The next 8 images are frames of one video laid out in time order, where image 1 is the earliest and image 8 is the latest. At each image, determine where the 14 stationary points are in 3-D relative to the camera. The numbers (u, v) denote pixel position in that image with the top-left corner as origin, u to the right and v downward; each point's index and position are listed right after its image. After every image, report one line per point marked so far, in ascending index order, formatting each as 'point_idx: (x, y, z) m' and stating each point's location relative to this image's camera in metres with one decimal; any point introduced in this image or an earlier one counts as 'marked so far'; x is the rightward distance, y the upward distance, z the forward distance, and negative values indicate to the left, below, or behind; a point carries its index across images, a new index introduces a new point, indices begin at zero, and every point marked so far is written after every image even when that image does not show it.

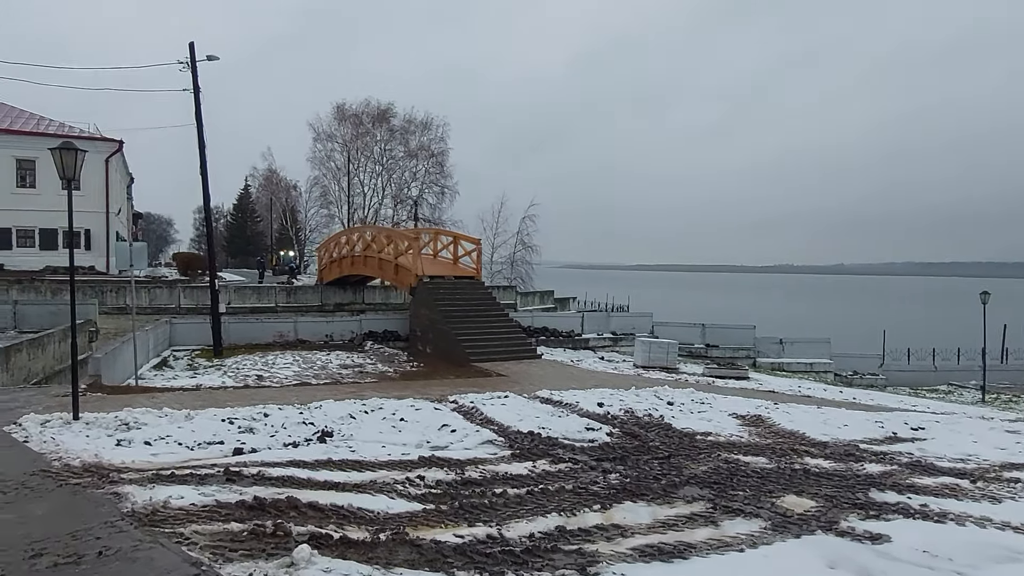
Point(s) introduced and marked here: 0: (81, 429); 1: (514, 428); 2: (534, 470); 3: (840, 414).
0: (-4.5, -1.5, +7.1) m
1: (0.0, -1.9, +9.3) m
2: (+0.3, -2.0, +7.3) m
3: (+5.2, -2.0, +10.8) m
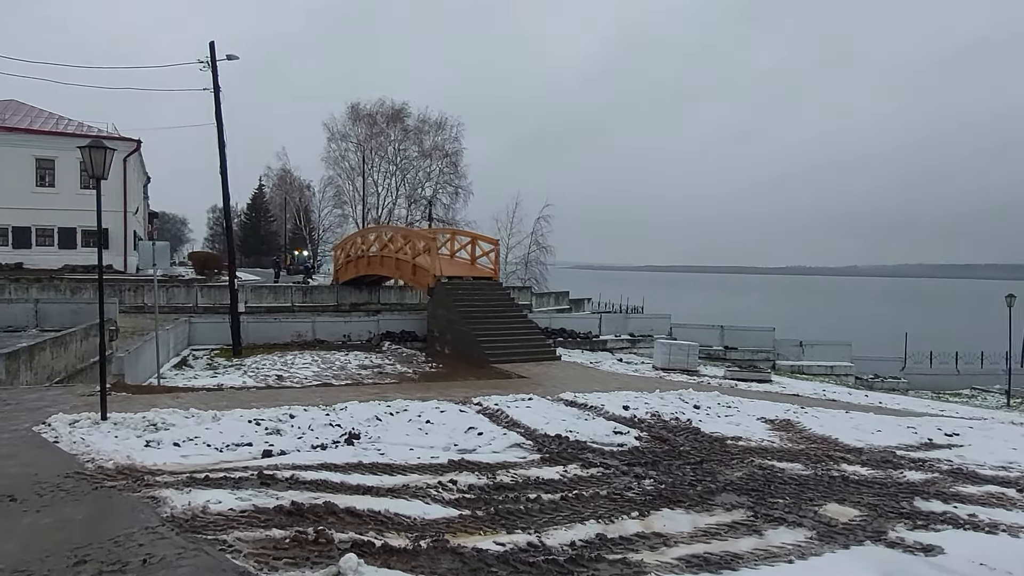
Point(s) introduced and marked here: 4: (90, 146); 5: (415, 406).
0: (-4.2, -1.5, +7.1) m
1: (+0.4, -1.9, +9.2) m
2: (+0.6, -2.0, +7.2) m
3: (+5.6, -2.0, +10.6) m
4: (-4.6, +1.6, +7.5) m
5: (-1.4, -1.7, +9.9) m
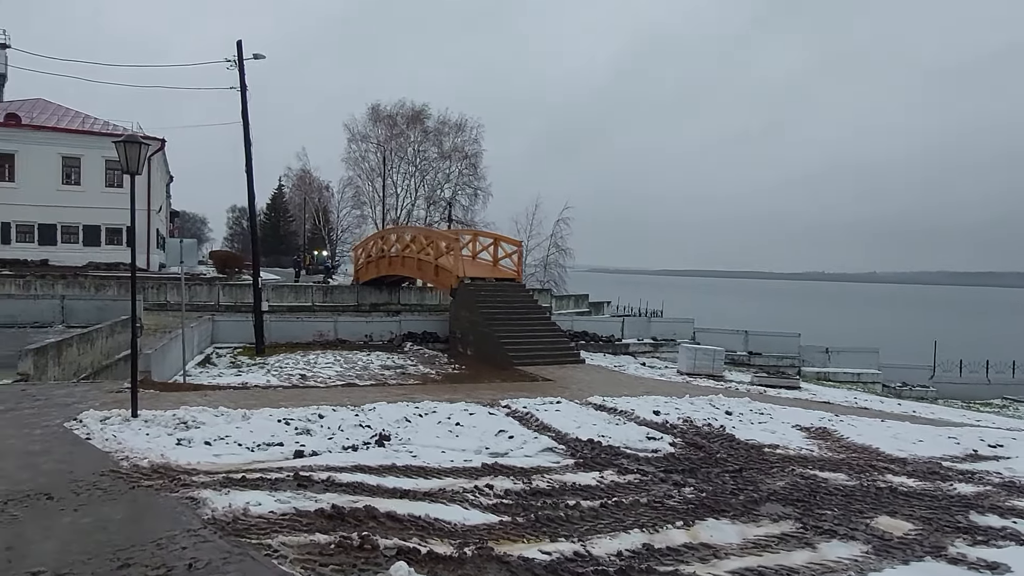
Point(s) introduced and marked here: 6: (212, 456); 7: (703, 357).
0: (-3.8, -1.4, +7.0) m
1: (+0.8, -1.9, +9.0) m
2: (+0.9, -2.0, +7.0) m
3: (+6.0, -2.1, +10.3) m
4: (-4.2, +1.6, +7.5) m
5: (-1.0, -1.7, +9.7) m
6: (-2.7, -1.5, +6.2) m
7: (+5.0, -1.8, +17.8) m
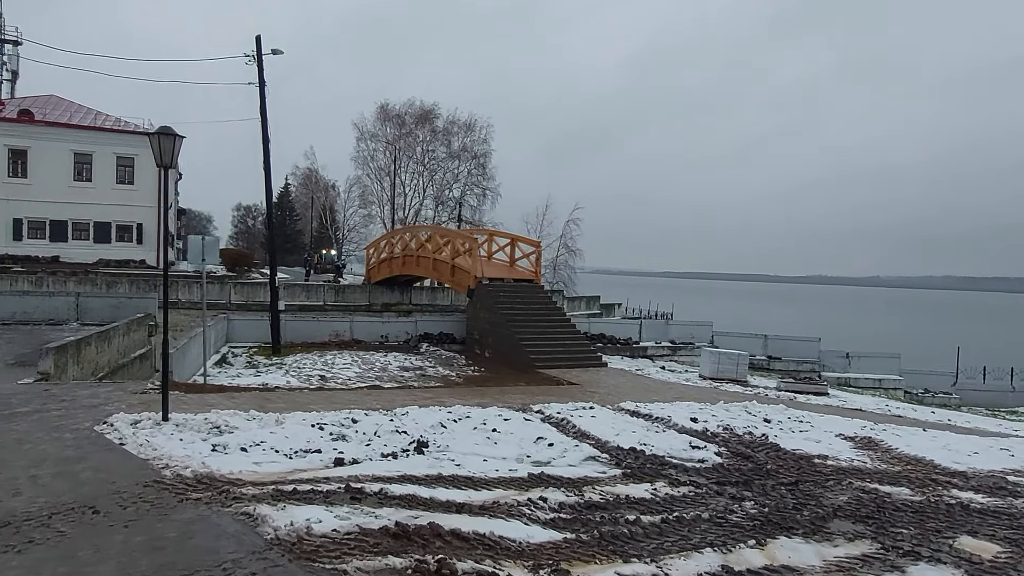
0: (-3.3, -1.4, +6.7) m
1: (+1.3, -2.0, +8.6) m
2: (+1.4, -2.0, +6.7) m
3: (+6.5, -2.2, +10.0) m
4: (-3.7, +1.6, +7.2) m
5: (-0.5, -1.7, +9.4) m
6: (-2.3, -1.5, +5.9) m
7: (+5.5, -1.9, +17.4) m
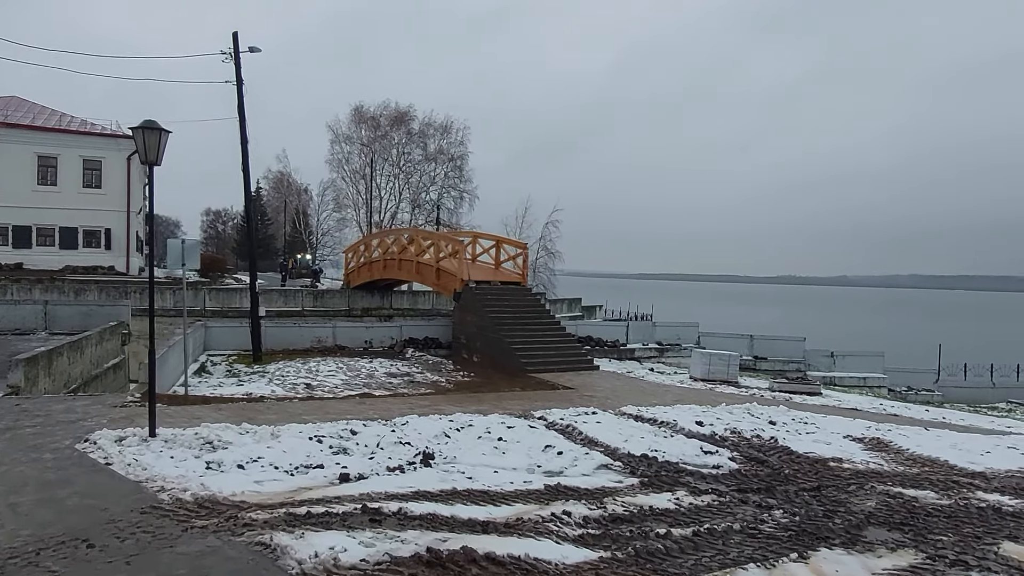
0: (-3.2, -1.5, +6.2) m
1: (+1.4, -2.0, +8.3) m
2: (+1.6, -2.0, +6.4) m
3: (+6.5, -2.2, +9.8) m
4: (-3.6, +1.6, +6.7) m
5: (-0.4, -1.8, +9.0) m
6: (-2.1, -1.6, +5.5) m
7: (+5.2, -1.9, +17.3) m
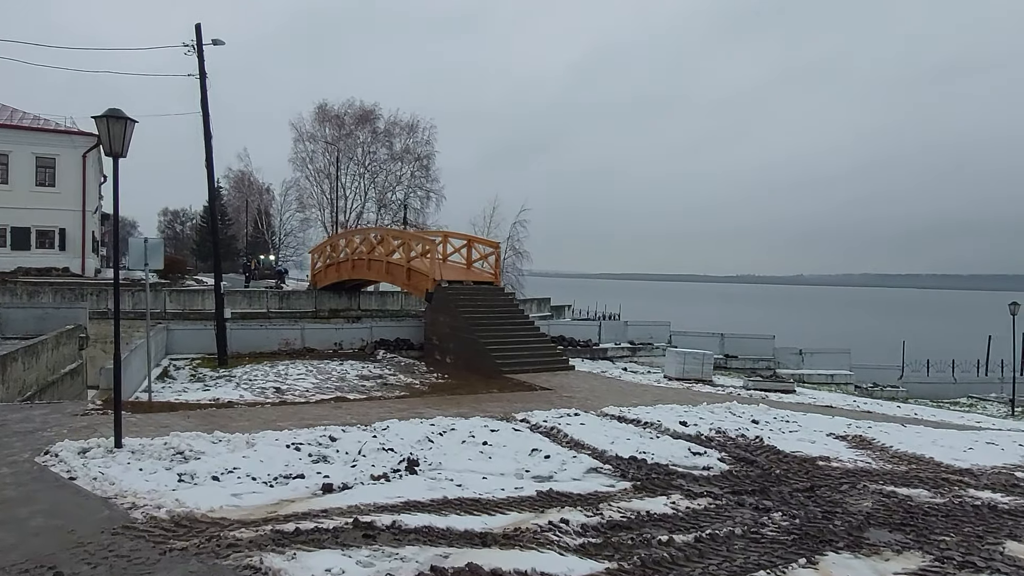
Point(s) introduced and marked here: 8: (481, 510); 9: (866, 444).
0: (-3.2, -1.5, +5.8) m
1: (+1.2, -2.0, +8.1) m
2: (+1.5, -2.0, +6.2) m
3: (+6.3, -2.1, +9.9) m
4: (-3.7, +1.6, +6.2) m
5: (-0.7, -1.7, +8.7) m
6: (-2.1, -1.6, +5.1) m
7: (+4.6, -1.9, +17.3) m
8: (-0.2, -1.8, +5.5) m
9: (+4.8, -2.1, +9.2) m
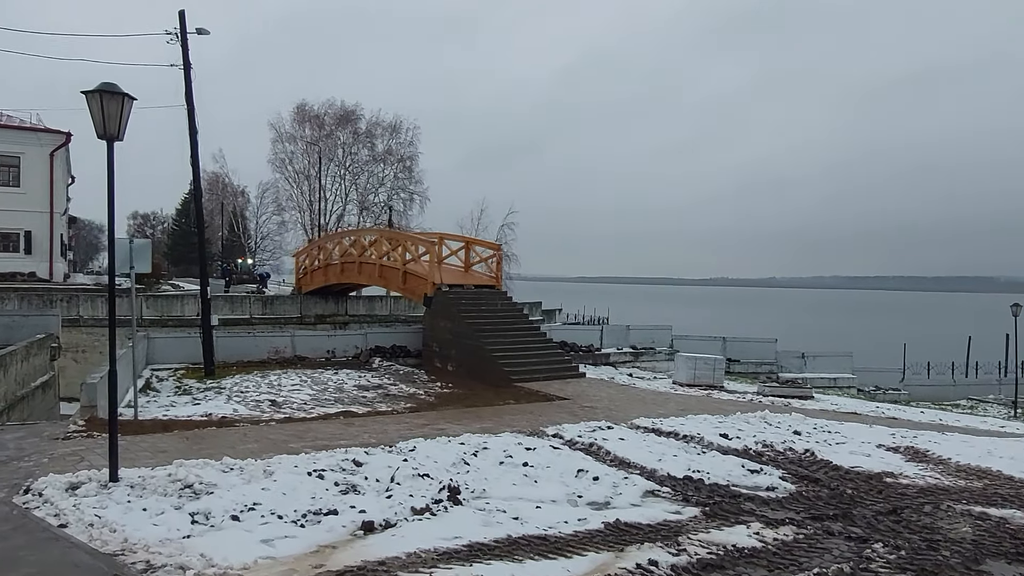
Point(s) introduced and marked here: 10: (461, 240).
0: (-2.7, -1.5, +4.9) m
1: (+1.6, -2.0, +7.4) m
2: (+2.0, -2.0, +5.5) m
3: (+6.7, -2.1, +9.3) m
4: (-3.2, +1.5, +5.3) m
5: (-0.2, -1.8, +7.9) m
6: (-1.6, -1.6, +4.2) m
7: (+4.7, -1.9, +16.6) m
8: (+0.3, -1.8, +4.7) m
9: (+5.2, -2.1, +8.6) m
10: (-1.5, +1.4, +20.0) m
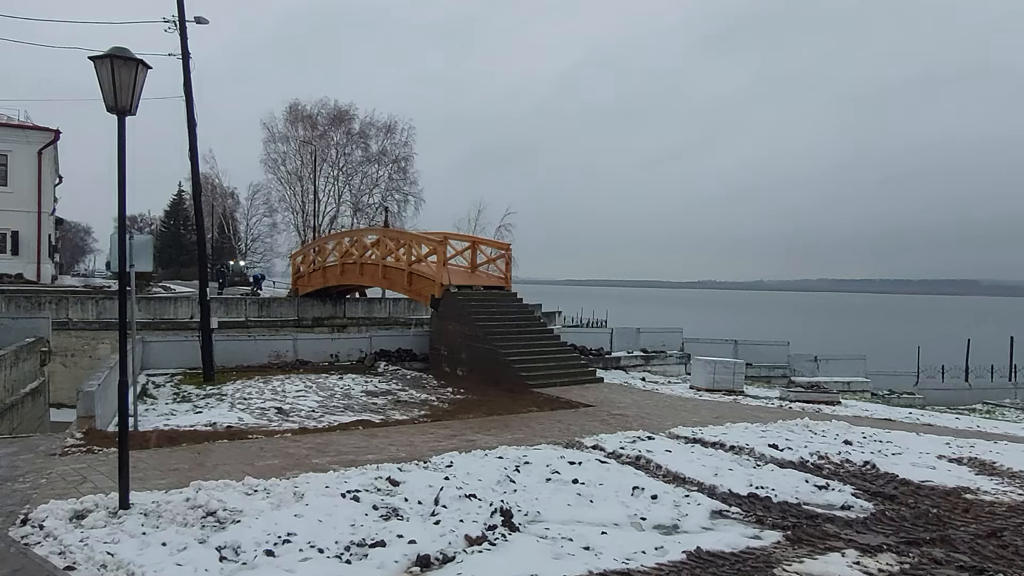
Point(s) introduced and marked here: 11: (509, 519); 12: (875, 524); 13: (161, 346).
0: (-2.2, -1.5, +4.2) m
1: (+2.1, -2.0, +6.7) m
2: (+2.5, -2.0, +4.8) m
3: (+7.1, -2.1, +8.8) m
4: (-2.7, +1.5, +4.6) m
5: (+0.2, -1.8, +7.2) m
6: (-1.1, -1.6, +3.5) m
7: (+5.0, -1.9, +16.0) m
8: (+0.8, -1.8, +4.0) m
9: (+5.6, -2.1, +8.0) m
10: (-1.2, +1.4, +19.3) m
11: (0.0, -1.8, +5.2) m
12: (+3.1, -2.0, +5.9) m
13: (-8.1, -1.3, +15.8) m
